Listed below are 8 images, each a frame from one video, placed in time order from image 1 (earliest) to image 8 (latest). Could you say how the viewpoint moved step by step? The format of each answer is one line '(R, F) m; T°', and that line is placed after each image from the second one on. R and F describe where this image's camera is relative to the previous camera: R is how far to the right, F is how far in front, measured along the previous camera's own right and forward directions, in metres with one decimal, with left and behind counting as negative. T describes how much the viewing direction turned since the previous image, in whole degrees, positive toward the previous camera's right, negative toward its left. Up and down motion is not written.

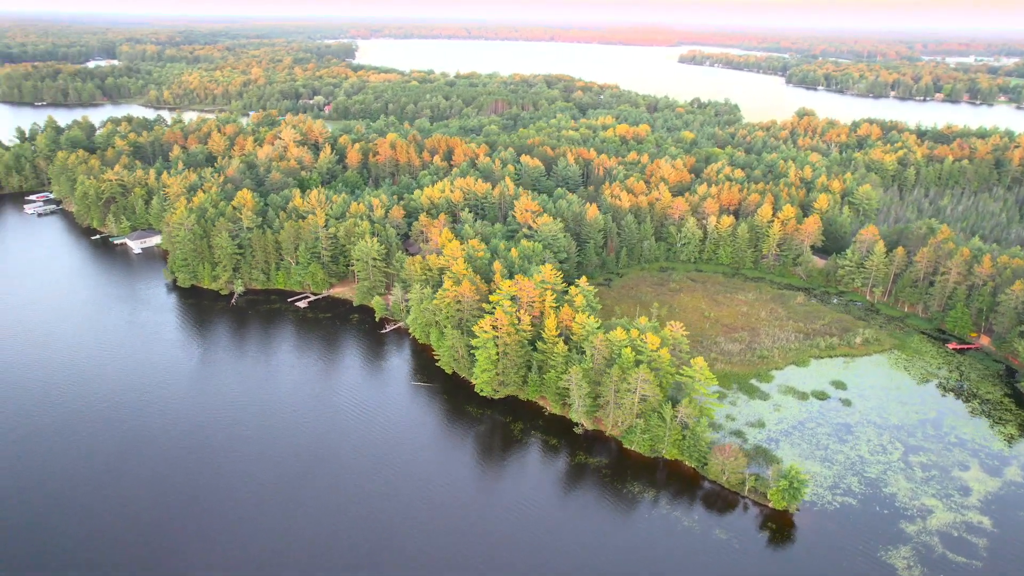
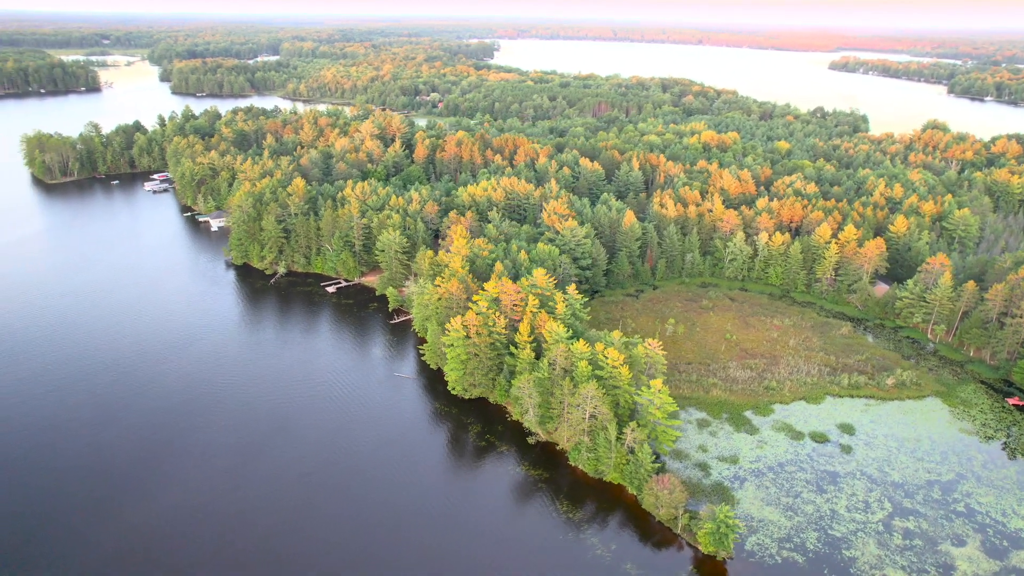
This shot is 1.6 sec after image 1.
(+9.9, +1.7) m; -11°
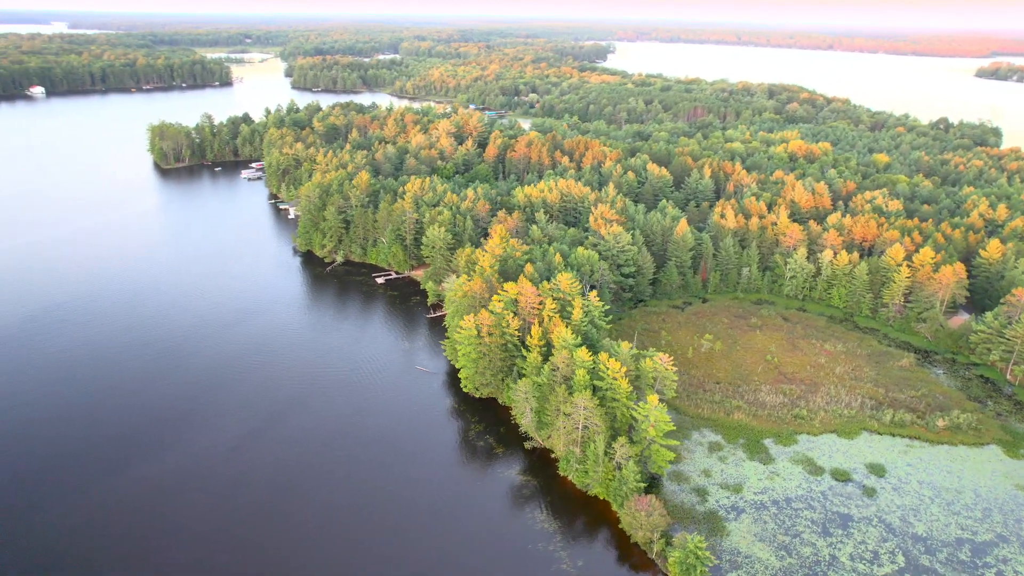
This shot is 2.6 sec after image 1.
(+5.7, +0.9) m; -9°
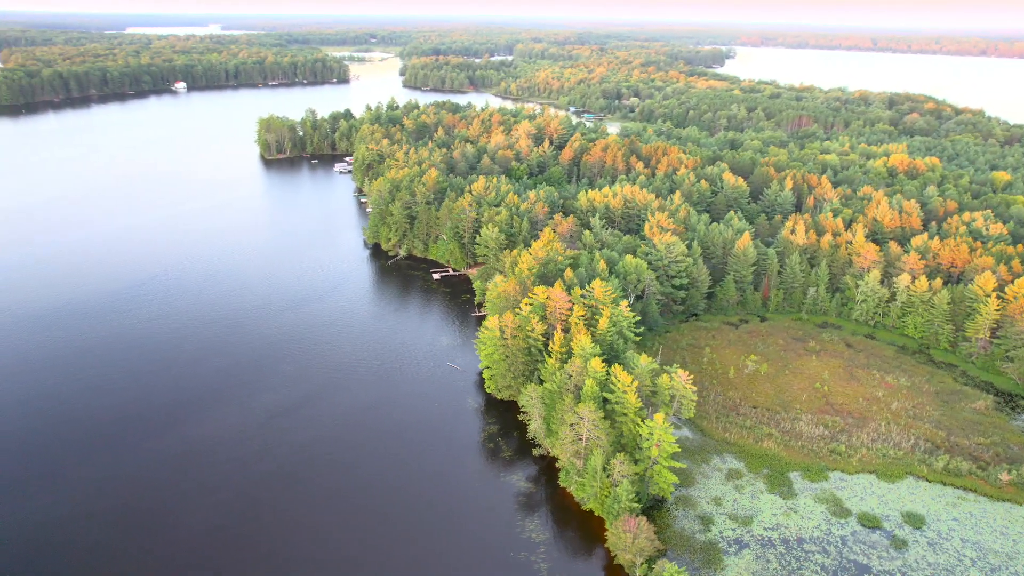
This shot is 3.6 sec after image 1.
(+4.9, +0.8) m; -9°
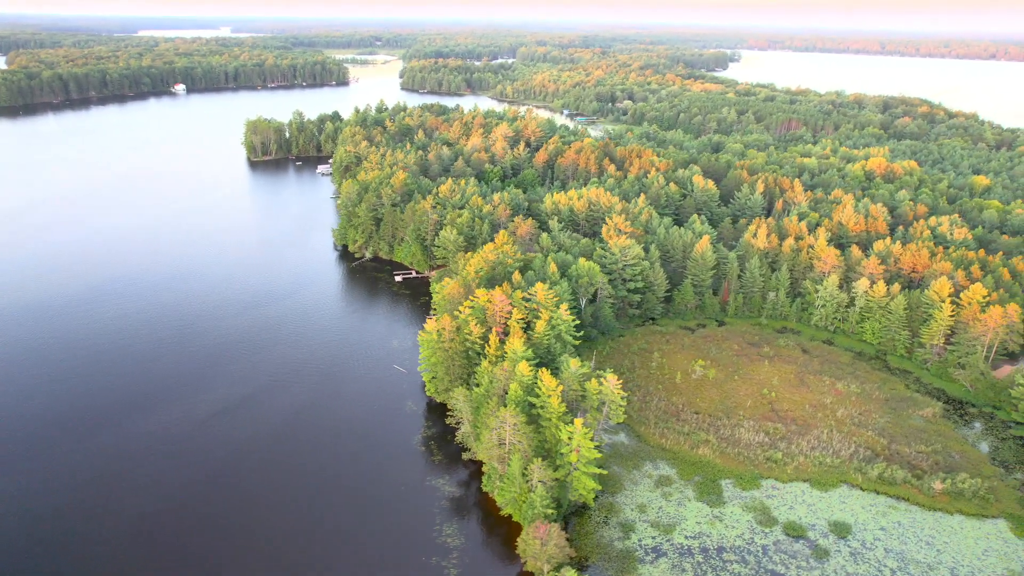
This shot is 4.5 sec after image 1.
(+4.4, +0.4) m; -1°
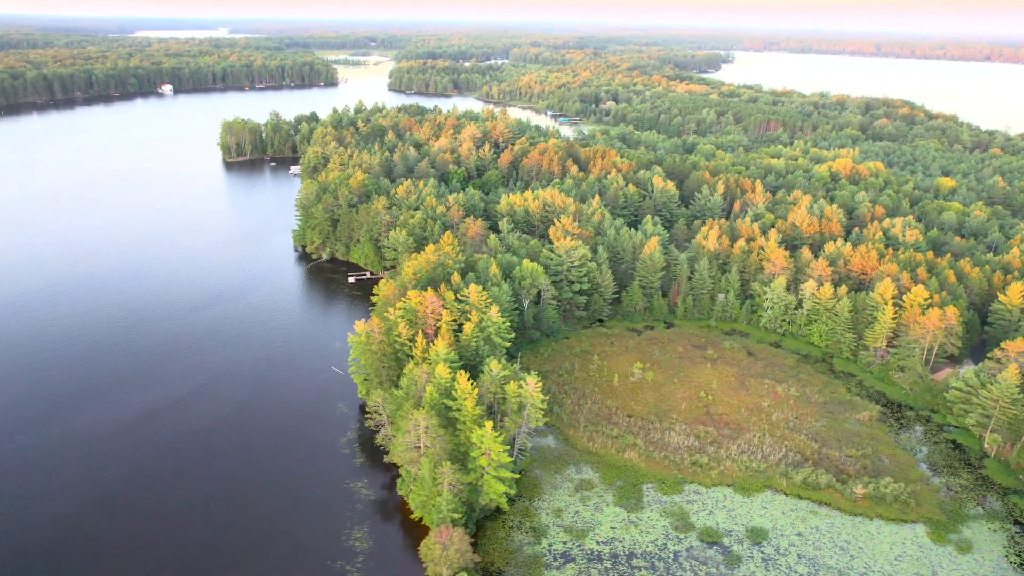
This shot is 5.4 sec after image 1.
(+4.3, +0.5) m; 0°
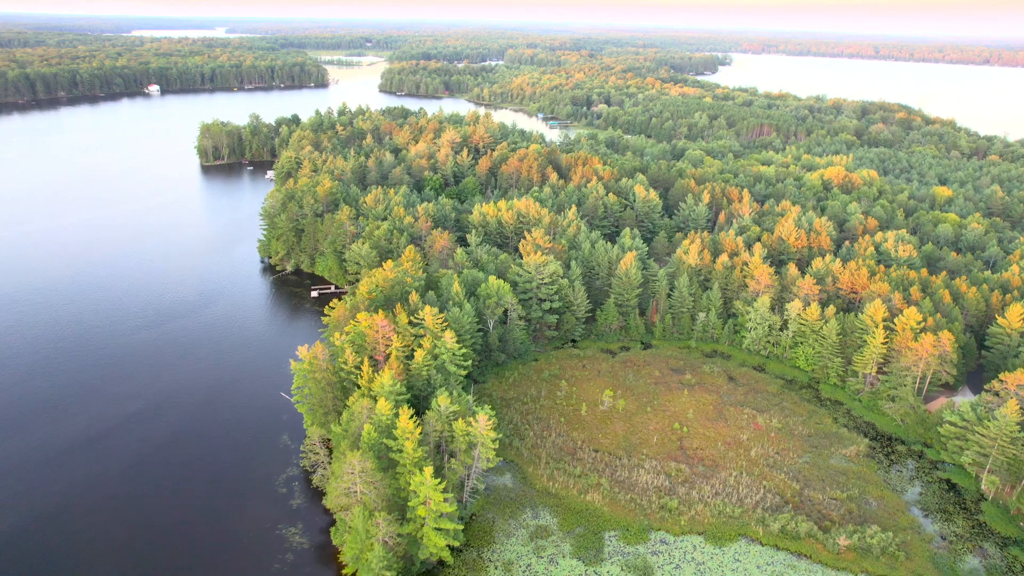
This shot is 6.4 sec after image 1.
(+2.4, +3.3) m; 0°
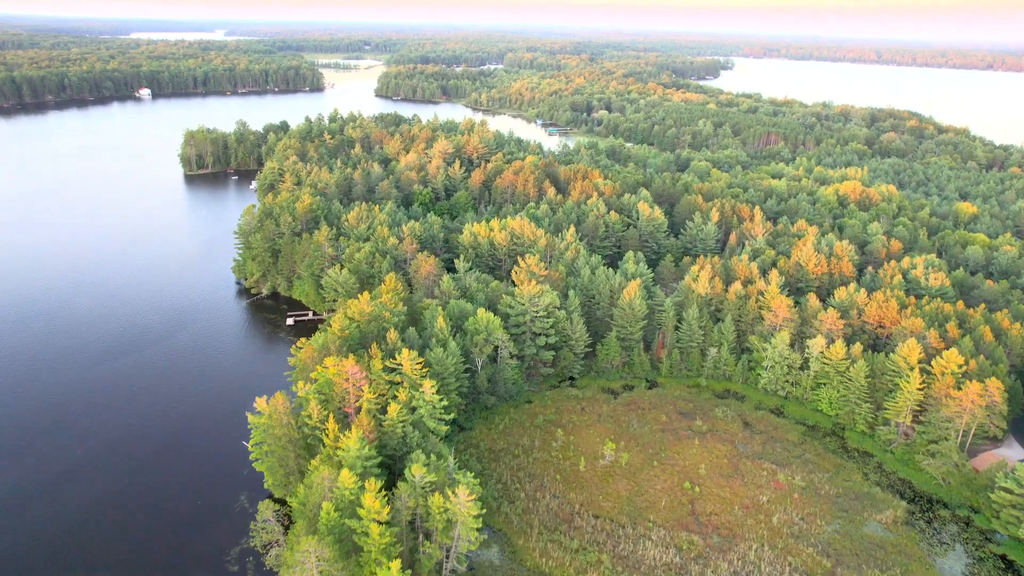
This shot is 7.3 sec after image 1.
(+0.6, +4.7) m; 0°
